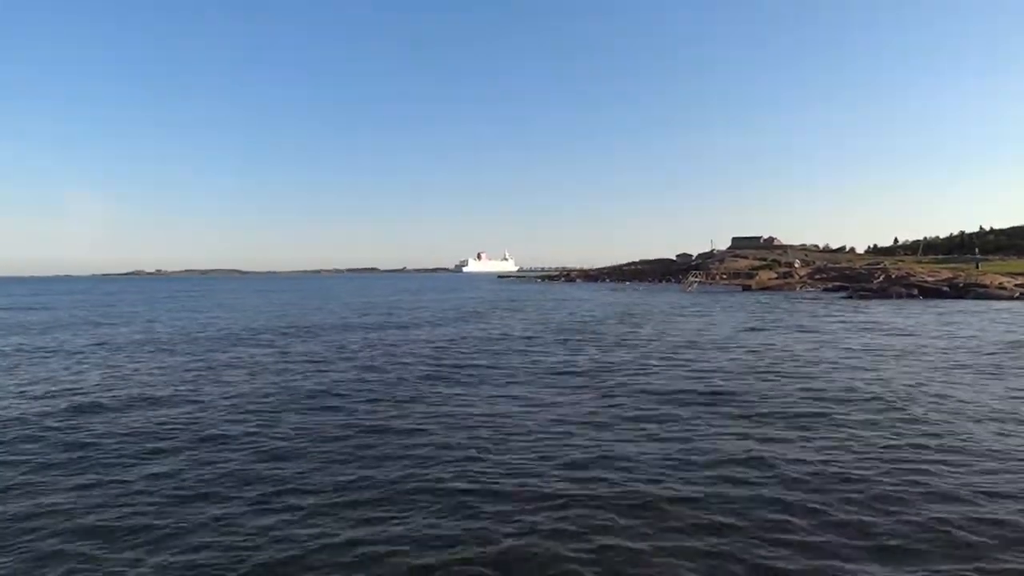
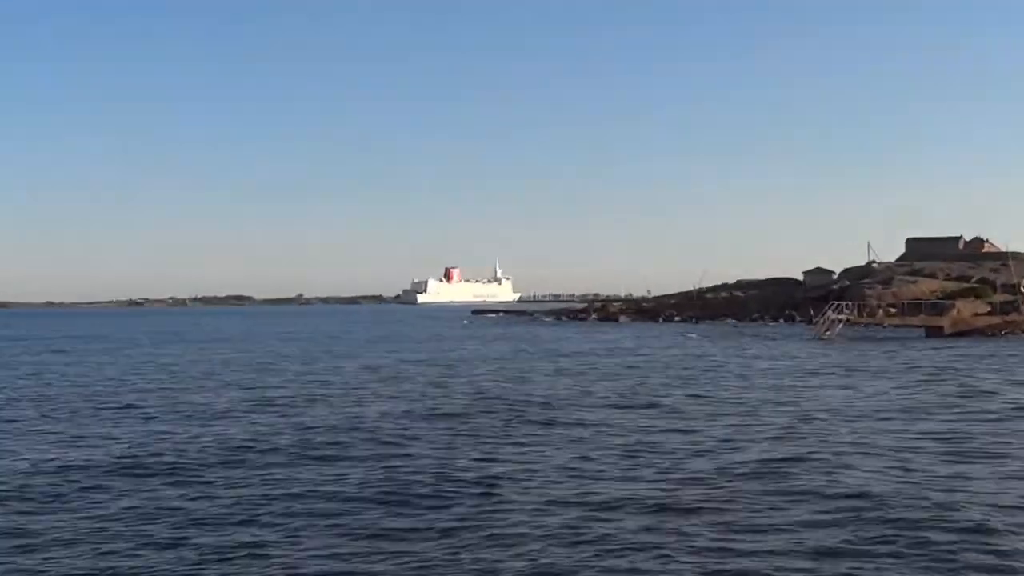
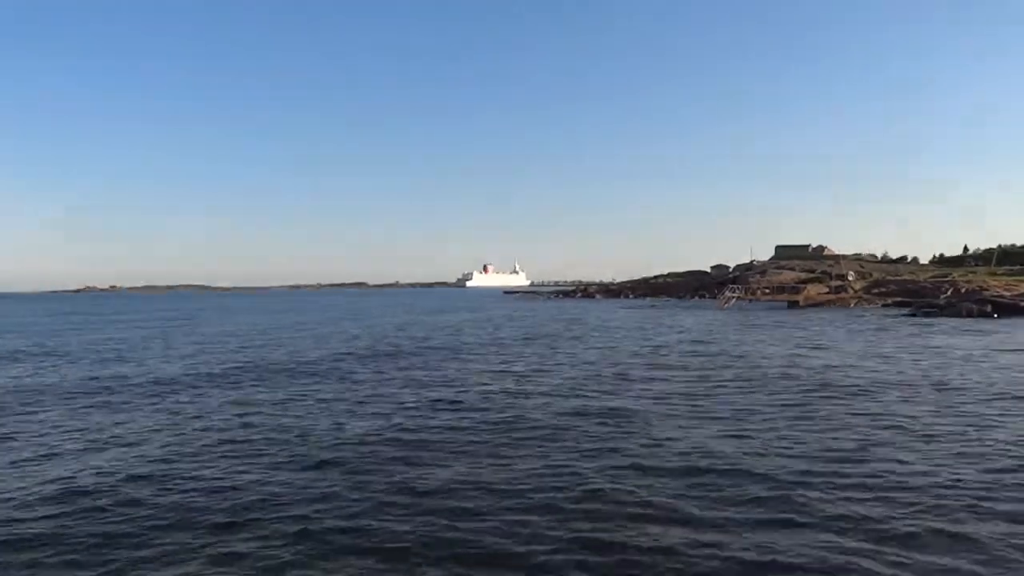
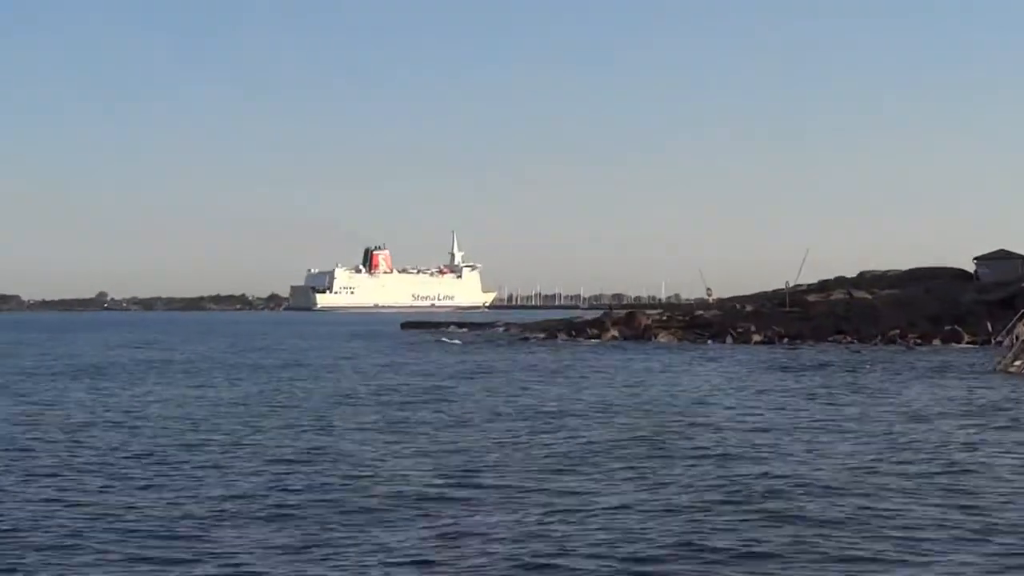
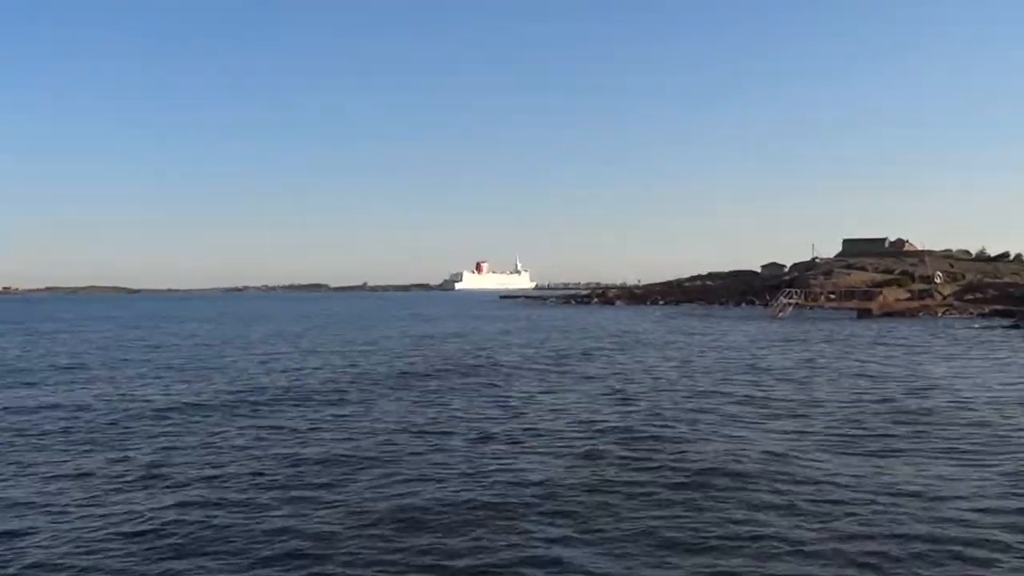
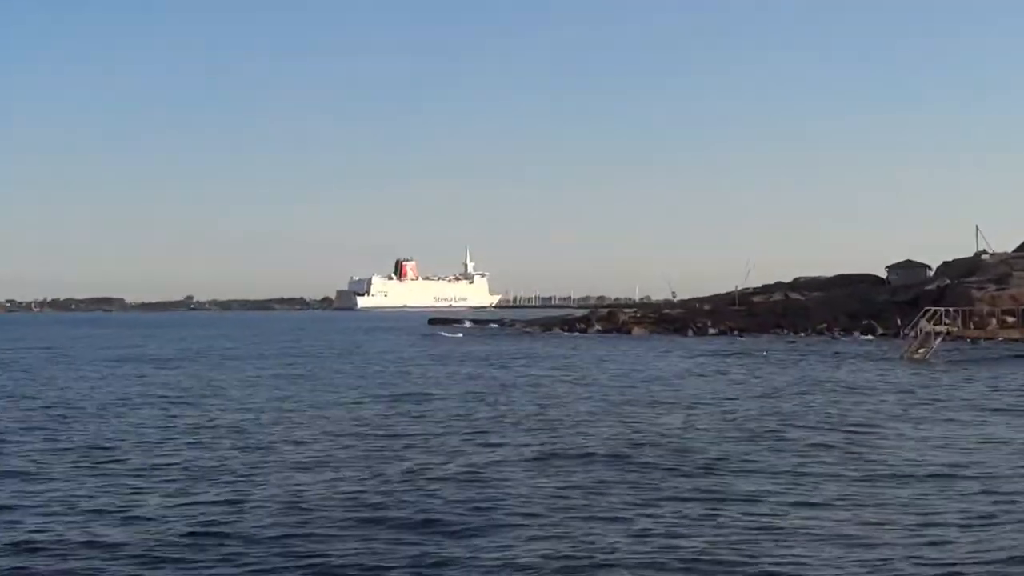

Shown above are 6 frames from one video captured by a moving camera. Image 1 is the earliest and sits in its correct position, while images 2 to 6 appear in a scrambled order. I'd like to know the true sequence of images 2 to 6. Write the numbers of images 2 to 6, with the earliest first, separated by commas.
3, 5, 2, 6, 4
